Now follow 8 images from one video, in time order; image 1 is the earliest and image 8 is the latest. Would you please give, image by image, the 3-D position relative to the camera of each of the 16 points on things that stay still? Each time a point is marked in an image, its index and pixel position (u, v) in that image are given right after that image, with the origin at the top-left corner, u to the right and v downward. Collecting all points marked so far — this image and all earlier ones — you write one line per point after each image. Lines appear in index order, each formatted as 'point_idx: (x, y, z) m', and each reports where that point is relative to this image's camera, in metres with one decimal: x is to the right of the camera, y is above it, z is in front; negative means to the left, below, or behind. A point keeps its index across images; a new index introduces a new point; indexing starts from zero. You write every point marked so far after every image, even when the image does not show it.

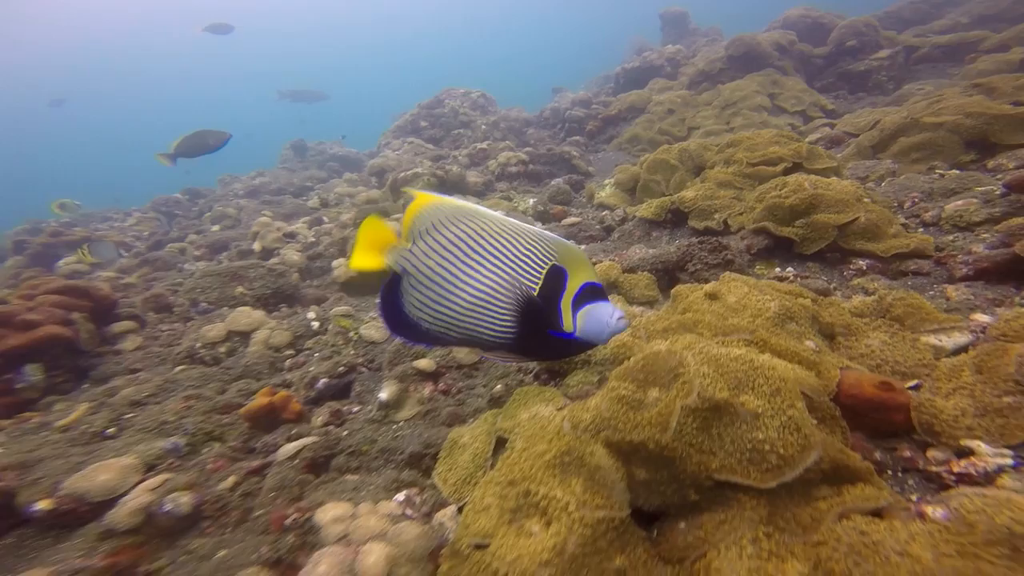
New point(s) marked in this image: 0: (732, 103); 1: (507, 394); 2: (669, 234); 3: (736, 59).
0: (+7.8, +6.6, +14.2) m
1: (0.0, -1.0, +3.5) m
2: (+2.5, +0.9, +6.0) m
3: (+9.4, +9.6, +16.6) m
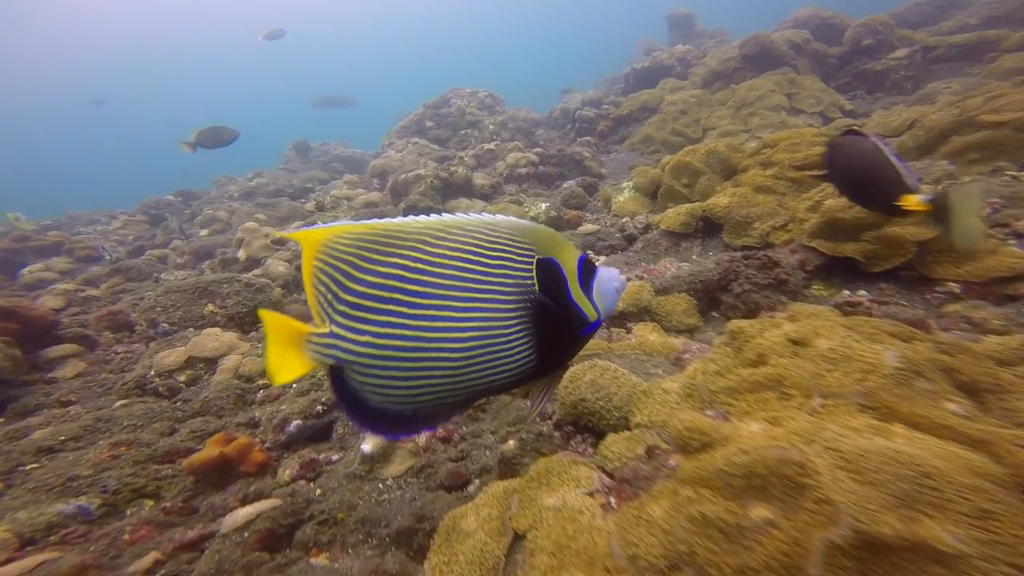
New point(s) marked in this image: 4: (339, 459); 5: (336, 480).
0: (+8.0, +6.3, +13.5) m
1: (+0.1, -1.2, +2.8) m
2: (+2.6, +0.6, +5.3) m
3: (+9.6, +9.2, +15.9) m
4: (-1.7, -1.6, +3.8) m
5: (-1.5, -1.7, +3.4) m
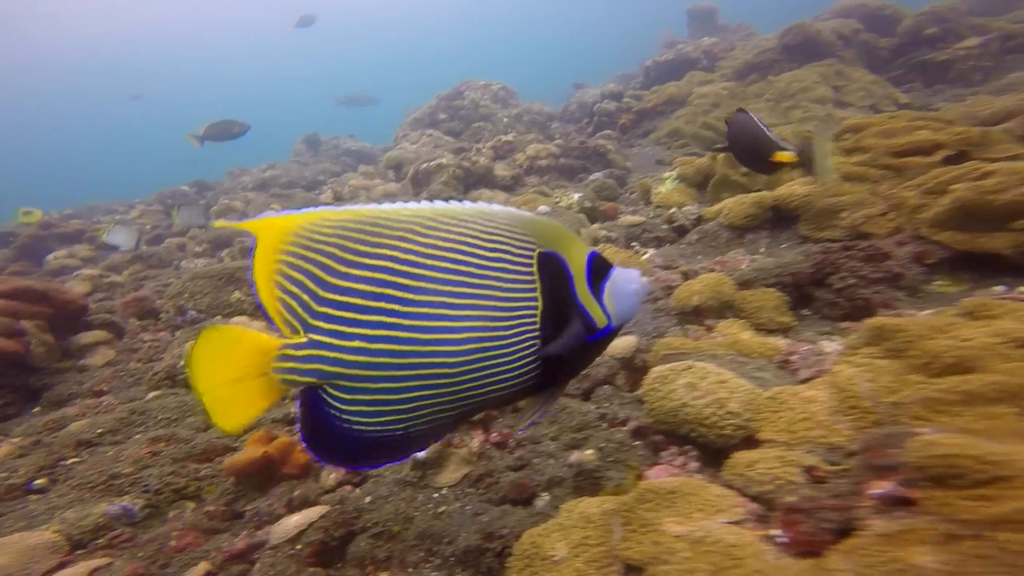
0: (+8.8, +6.3, +12.9) m
1: (+0.6, -1.1, +2.5) m
2: (+3.2, +0.7, +4.9) m
3: (+10.6, +9.2, +15.3) m
4: (-1.2, -1.5, +3.5) m
5: (-1.0, -1.6, +3.1) m
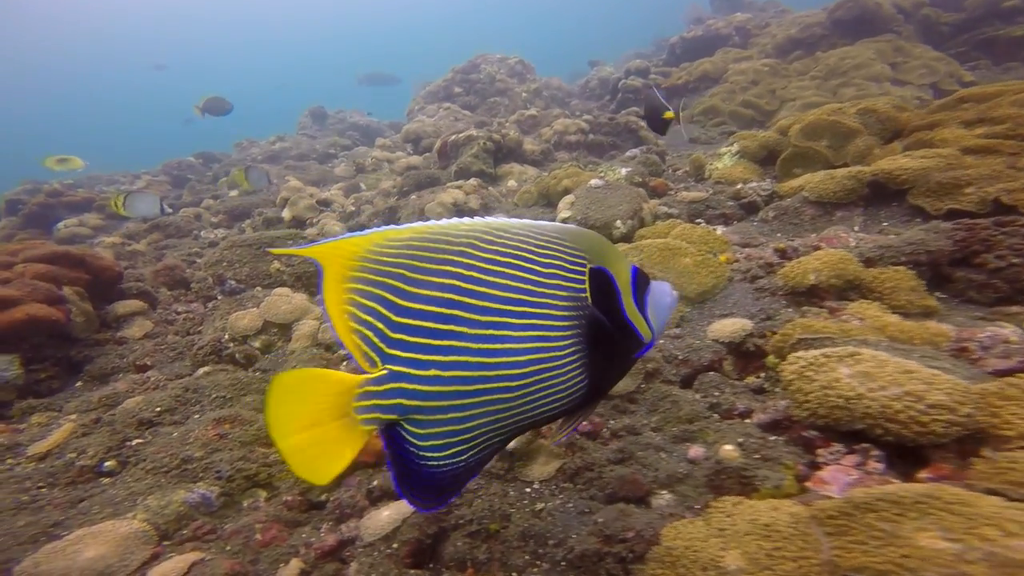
0: (+9.9, +6.6, +12.2) m
1: (+1.3, -1.0, +2.2) m
2: (+4.0, +0.8, +4.5) m
3: (+11.8, +9.7, +14.3) m
4: (-0.5, -1.3, +3.2) m
5: (-0.3, -1.4, +2.9) m
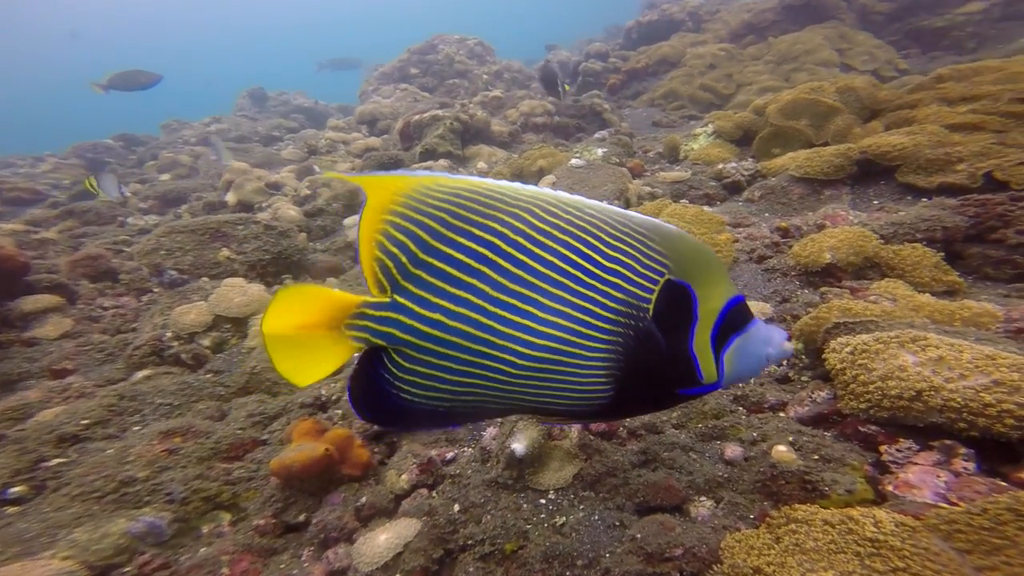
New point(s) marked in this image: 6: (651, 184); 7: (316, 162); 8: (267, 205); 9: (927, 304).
0: (+8.8, +7.3, +12.5) m
1: (+1.4, -0.9, +2.0) m
2: (+3.9, +1.1, +4.5) m
3: (+10.4, +10.4, +14.7) m
4: (-0.4, -1.2, +2.8) m
5: (-0.2, -1.3, +2.5) m
6: (+2.2, +1.6, +6.1) m
7: (-5.3, +3.4, +10.6) m
8: (-4.8, +1.6, +7.6) m
9: (+2.6, -0.1, +2.4) m
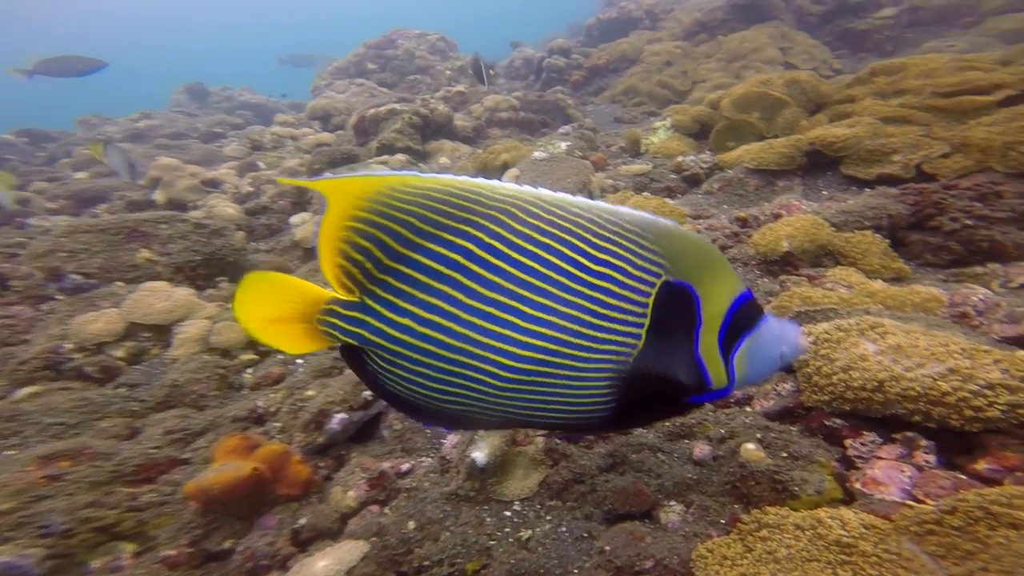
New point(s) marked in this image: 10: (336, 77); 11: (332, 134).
0: (+7.5, +7.7, +12.8) m
1: (+1.2, -0.8, +1.9) m
2: (+3.4, +1.2, +4.6) m
3: (+8.8, +10.9, +15.2) m
4: (-0.7, -1.2, +2.6) m
5: (-0.4, -1.3, +2.3) m
6: (+1.5, +1.7, +6.0) m
7: (-6.3, +3.3, +9.9) m
8: (-5.5, +1.5, +7.0) m
9: (+2.3, 0.0, +2.4) m
10: (-8.8, +11.0, +19.8) m
11: (-5.4, +4.7, +11.9) m
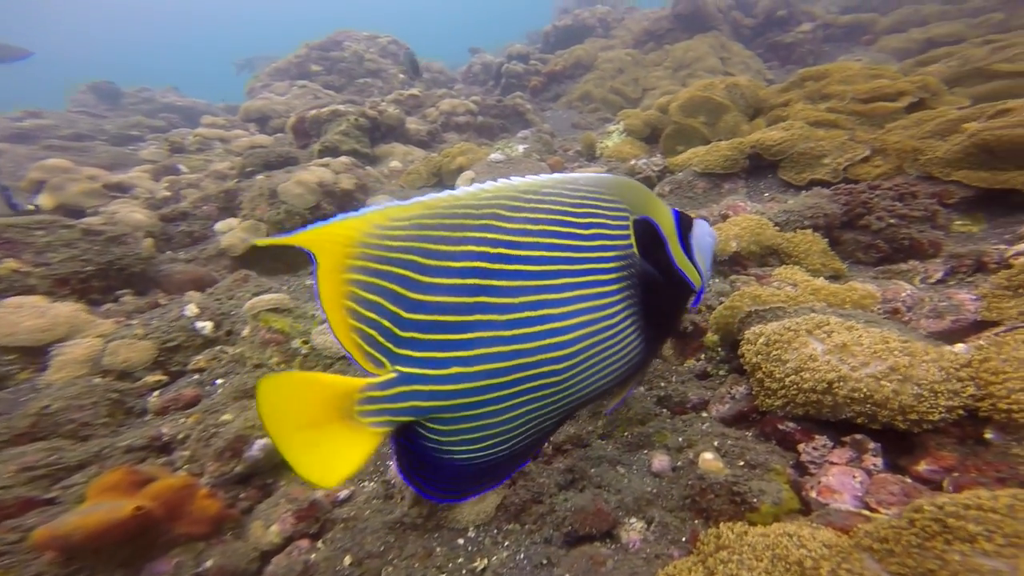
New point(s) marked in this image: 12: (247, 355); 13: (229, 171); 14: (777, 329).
0: (+6.0, +7.7, +13.4) m
1: (+1.0, -0.8, +1.8) m
2: (+2.9, +1.2, +4.7) m
3: (+7.0, +10.9, +15.8) m
4: (-0.9, -1.3, +2.3) m
5: (-0.7, -1.4, +2.1) m
6: (+0.8, +1.6, +6.0) m
7: (-7.4, +3.0, +9.1) m
8: (-6.2, +1.2, +6.3) m
9: (+2.0, 0.0, +2.5) m
10: (-11.0, +10.5, +18.8) m
11: (-6.8, +4.4, +11.2) m
12: (-2.3, -0.6, +3.5) m
13: (-5.6, +2.3, +7.8) m
14: (+1.4, -0.2, +2.1) m
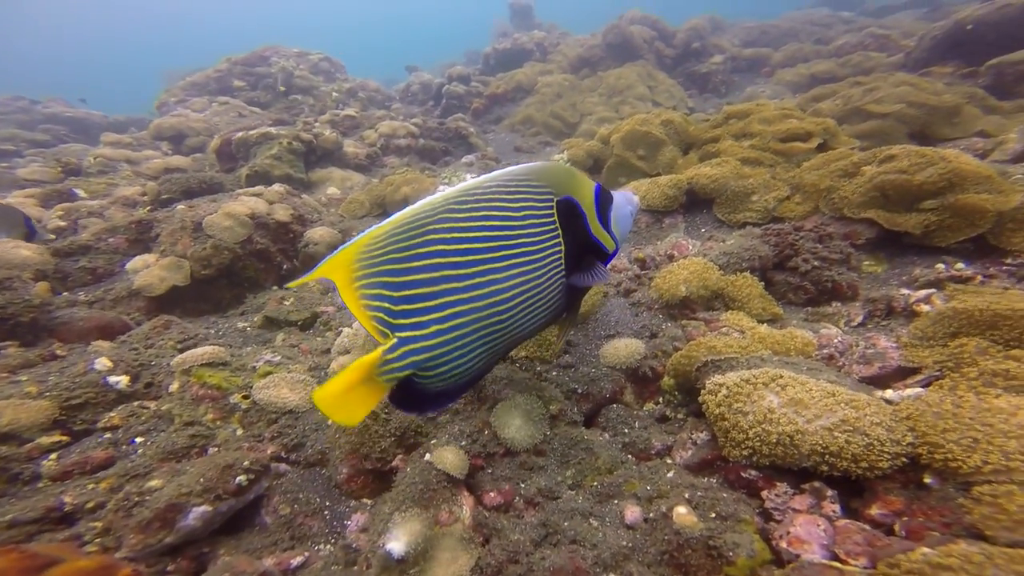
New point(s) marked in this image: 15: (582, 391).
0: (+4.0, +7.1, +14.3) m
1: (+0.9, -1.1, +1.9) m
2: (+2.3, +0.9, +5.1) m
3: (+4.6, +10.2, +17.0) m
4: (-1.1, -1.6, +2.1) m
5: (-0.8, -1.7, +1.9) m
6: (+0.1, +1.2, +6.1) m
7: (-8.5, +2.2, +8.1) m
8: (-6.9, +0.6, +5.4) m
9: (+1.8, -0.3, +2.7) m
10: (-13.6, +9.2, +17.5) m
11: (-8.2, +3.6, +10.3) m
12: (-2.6, -1.0, +3.1) m
13: (-6.5, +1.7, +7.0) m
14: (+1.3, -0.5, +2.2) m
15: (+0.6, -0.7, +2.8) m
